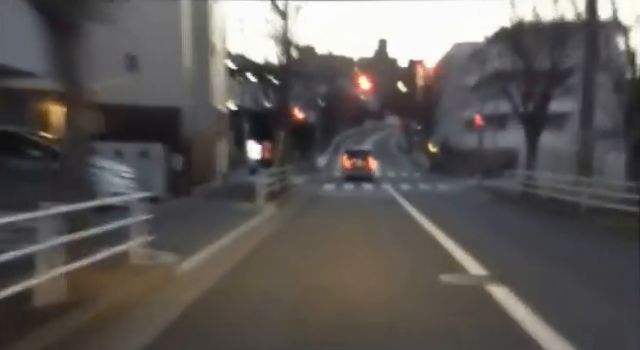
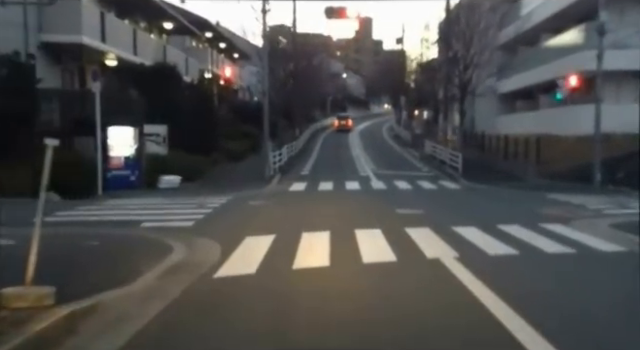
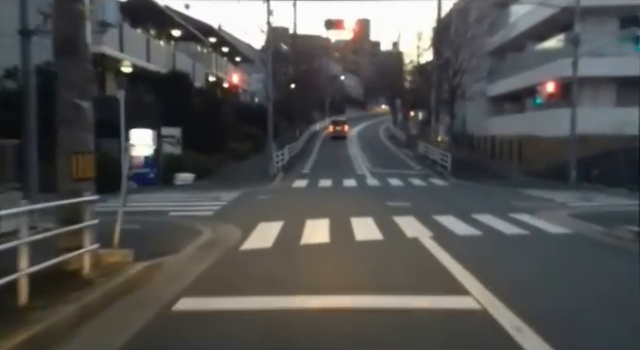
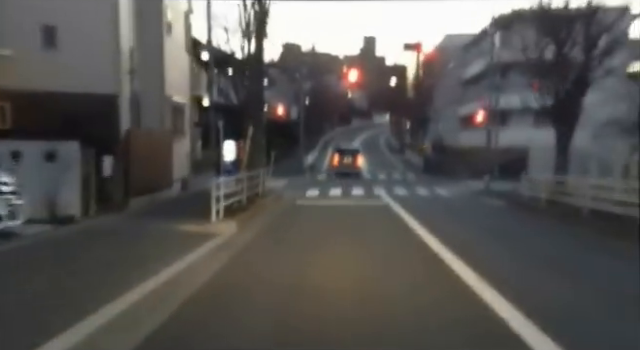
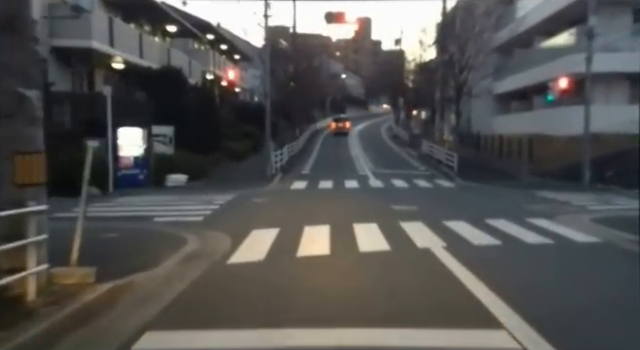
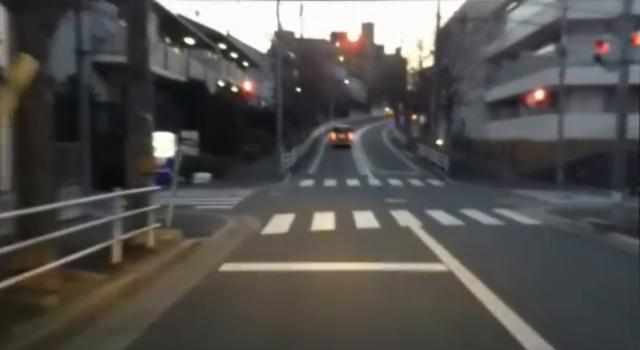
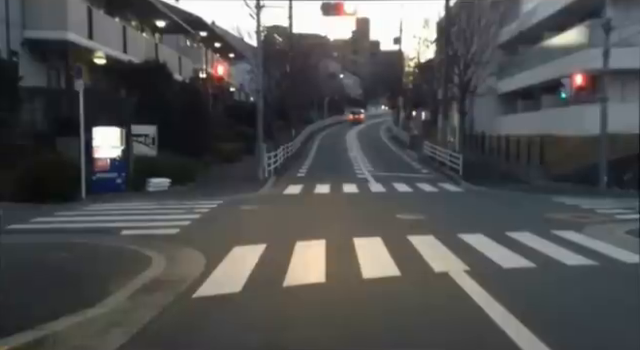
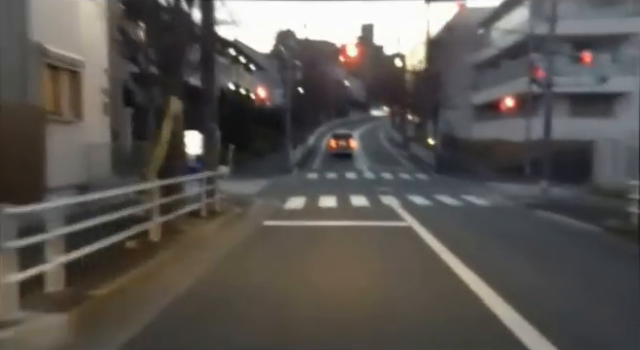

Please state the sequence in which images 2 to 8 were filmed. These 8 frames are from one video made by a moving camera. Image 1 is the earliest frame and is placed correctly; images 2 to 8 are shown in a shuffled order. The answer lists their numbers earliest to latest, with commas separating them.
4, 8, 6, 3, 5, 2, 7
